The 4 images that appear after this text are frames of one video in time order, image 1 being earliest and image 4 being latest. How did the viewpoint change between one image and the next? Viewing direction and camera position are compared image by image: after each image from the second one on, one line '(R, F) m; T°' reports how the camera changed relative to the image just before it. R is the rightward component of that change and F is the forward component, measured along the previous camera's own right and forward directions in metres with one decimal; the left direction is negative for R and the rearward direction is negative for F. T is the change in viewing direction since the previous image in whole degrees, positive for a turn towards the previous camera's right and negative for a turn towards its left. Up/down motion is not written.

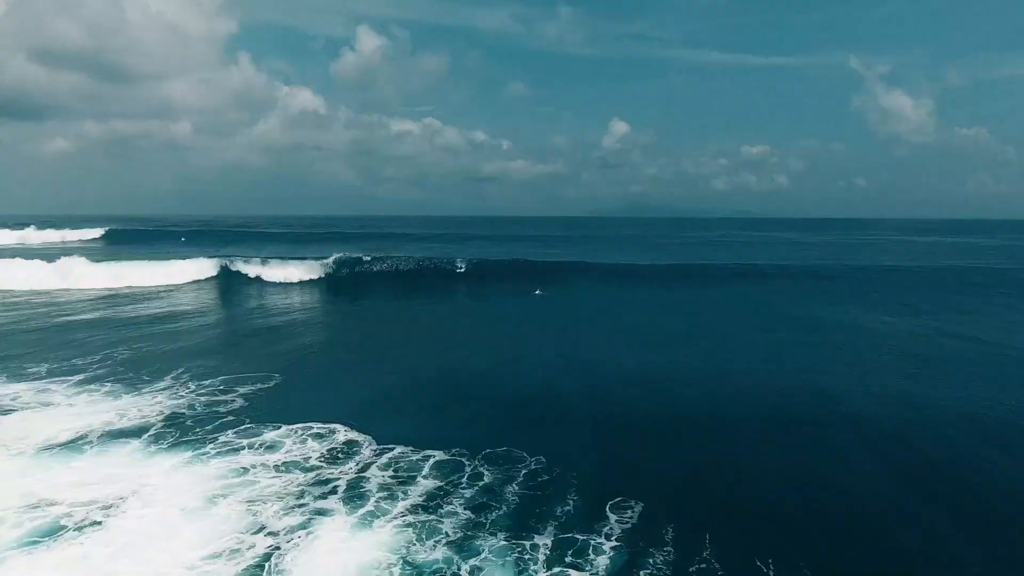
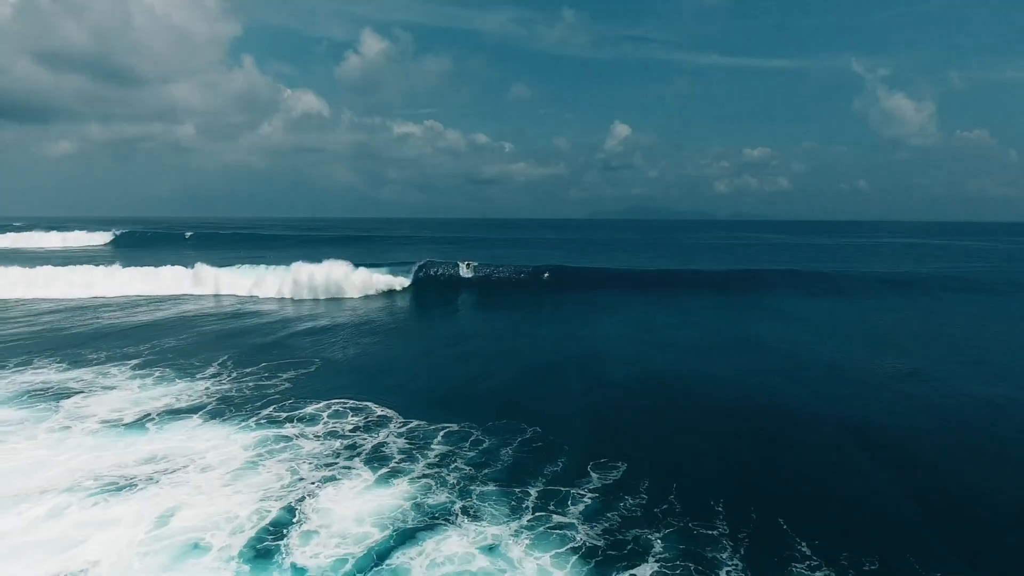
(-1.3, -0.8) m; 0°
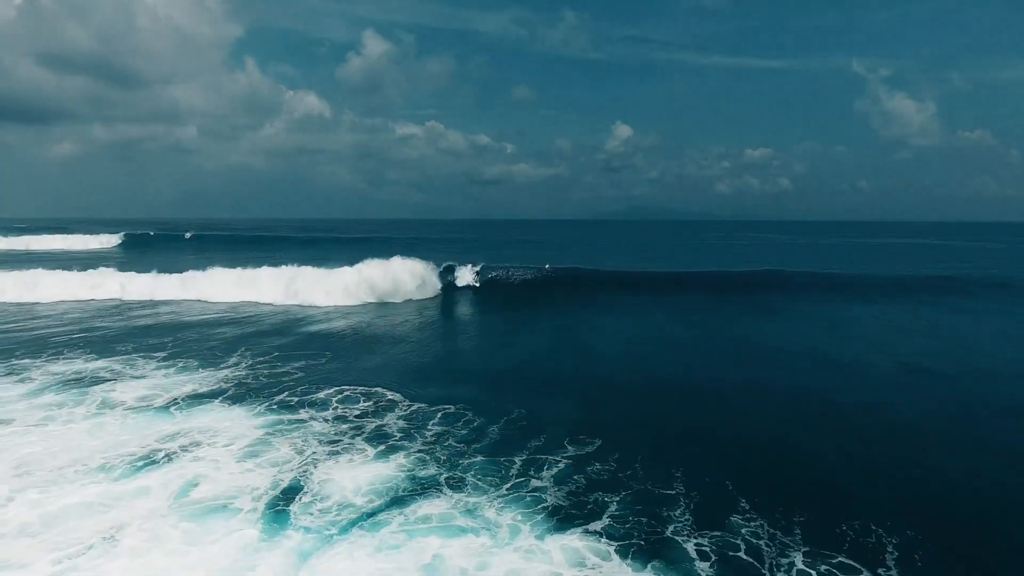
(-0.6, -0.3) m; 0°
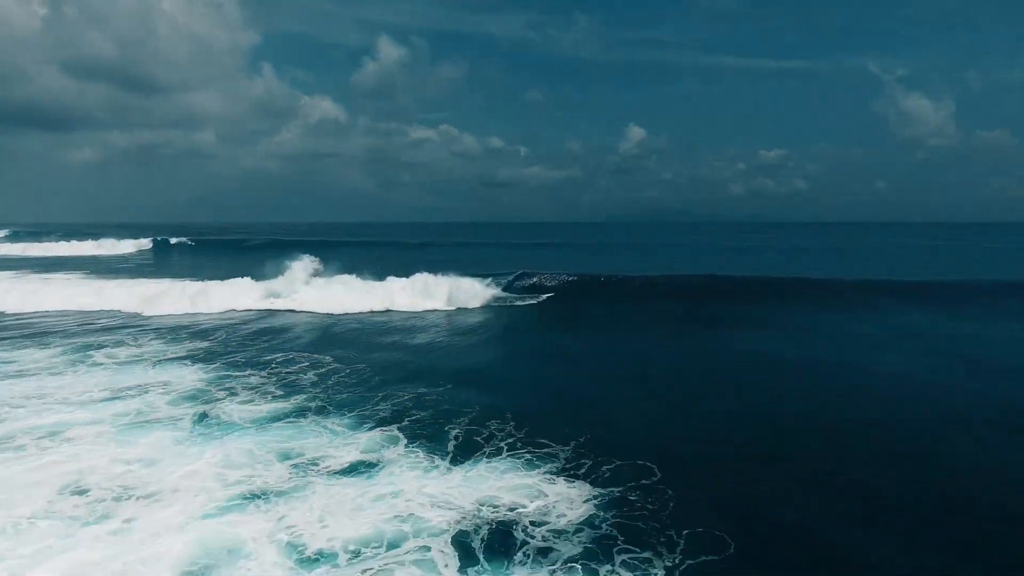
(+2.0, -1.4) m; -1°
